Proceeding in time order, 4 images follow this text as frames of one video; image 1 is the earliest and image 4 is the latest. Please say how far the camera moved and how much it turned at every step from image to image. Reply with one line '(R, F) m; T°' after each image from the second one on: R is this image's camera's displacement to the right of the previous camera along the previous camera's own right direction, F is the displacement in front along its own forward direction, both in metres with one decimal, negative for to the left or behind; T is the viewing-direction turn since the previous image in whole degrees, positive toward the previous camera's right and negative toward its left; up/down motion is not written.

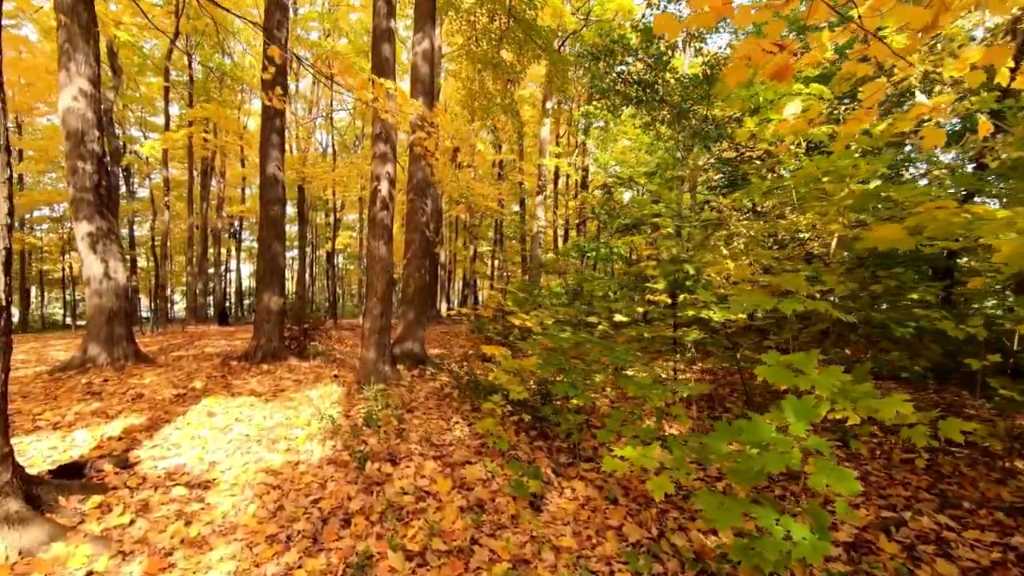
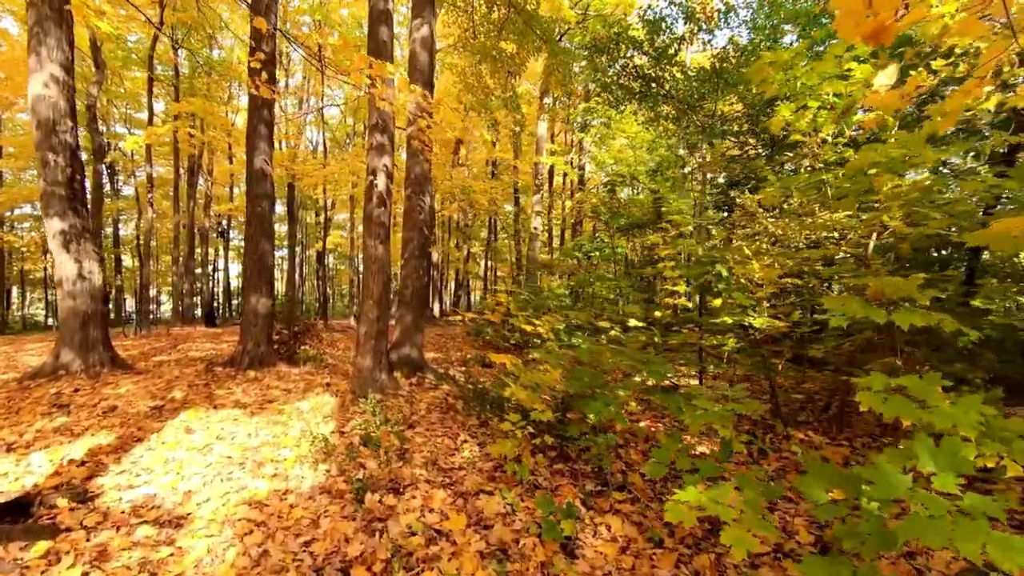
(-0.2, +0.5) m; +1°
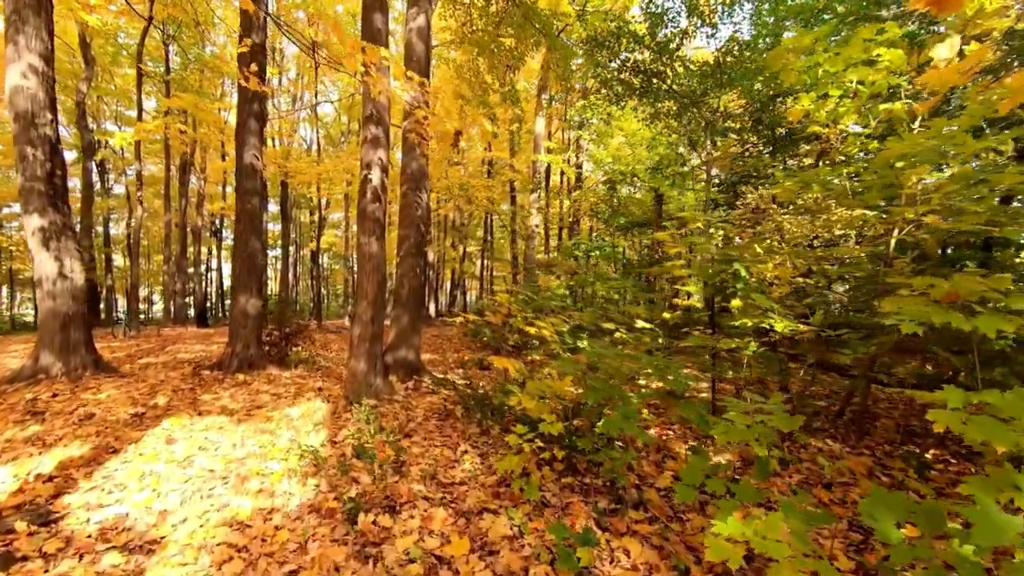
(-0.1, +0.3) m; 0°
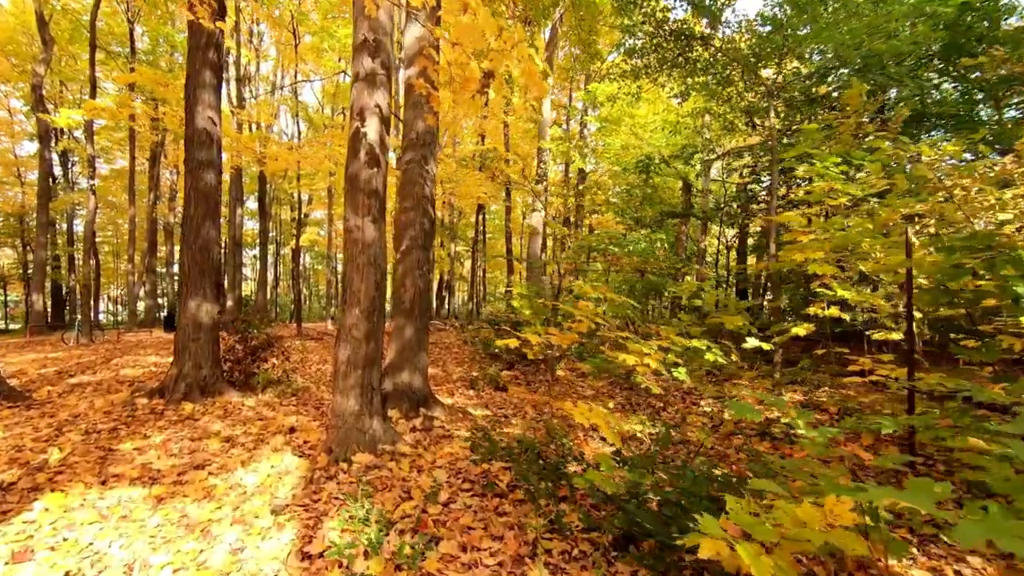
(-0.5, +1.8) m; +2°
